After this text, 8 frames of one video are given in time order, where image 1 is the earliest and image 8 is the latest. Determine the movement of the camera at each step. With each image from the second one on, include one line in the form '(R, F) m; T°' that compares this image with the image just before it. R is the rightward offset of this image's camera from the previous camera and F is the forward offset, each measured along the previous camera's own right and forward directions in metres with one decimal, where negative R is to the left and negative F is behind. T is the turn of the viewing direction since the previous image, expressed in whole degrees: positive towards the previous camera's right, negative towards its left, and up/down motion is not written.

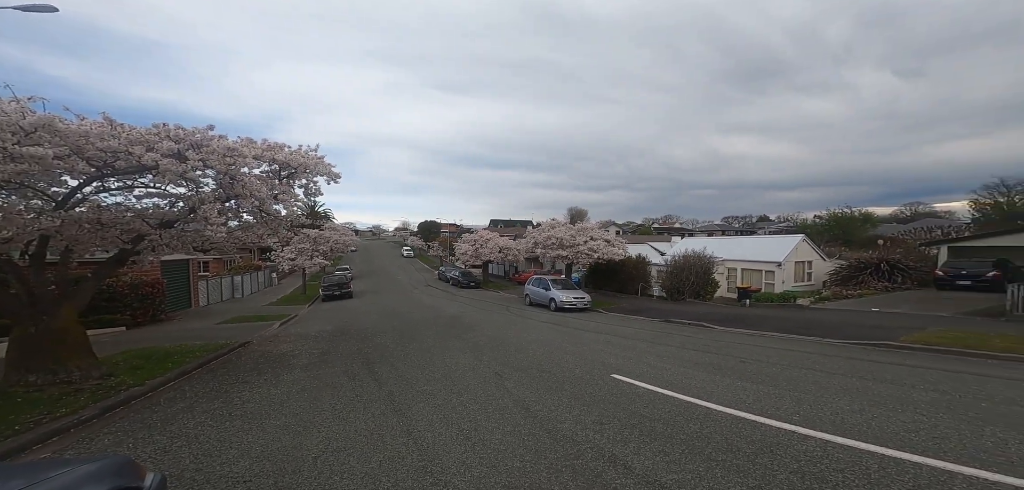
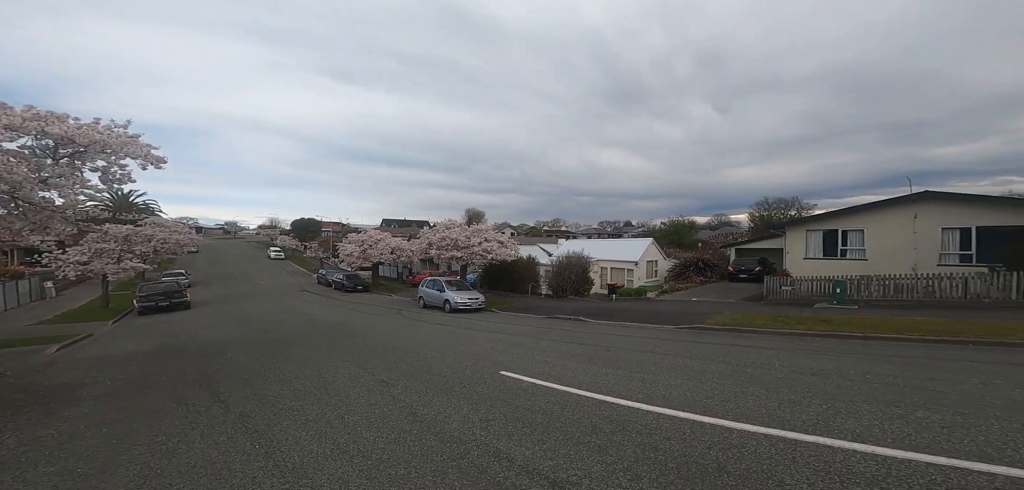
(+0.1, 0.0) m; +18°
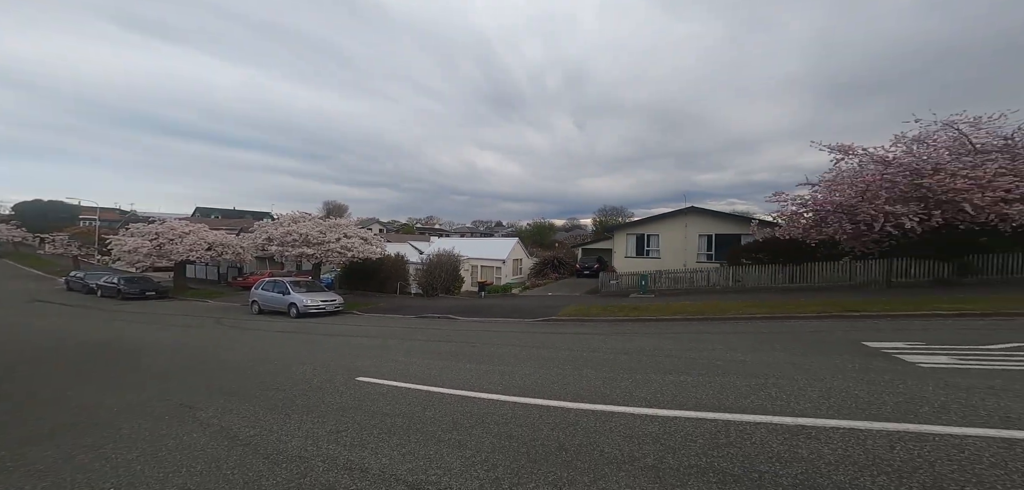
(-0.9, +0.4) m; +22°
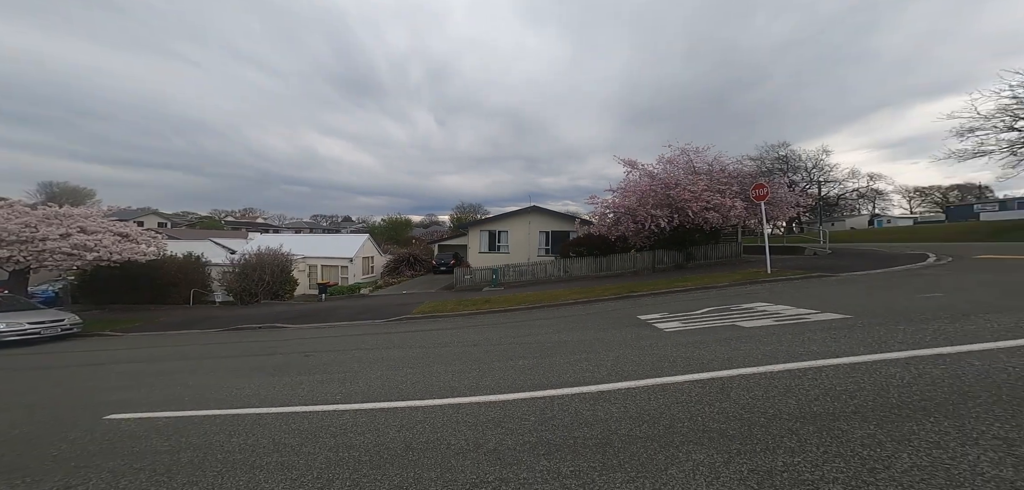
(+0.5, +0.1) m; +24°
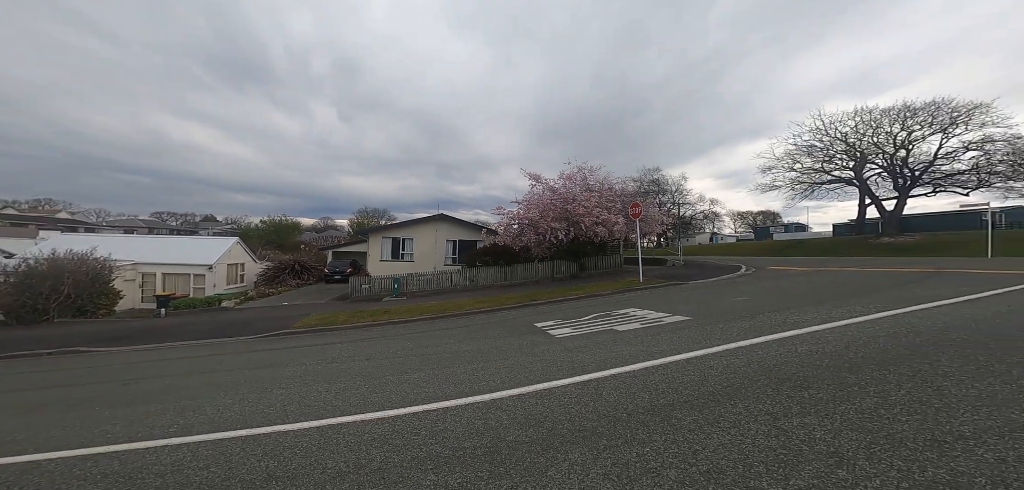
(+0.2, -0.1) m; +15°
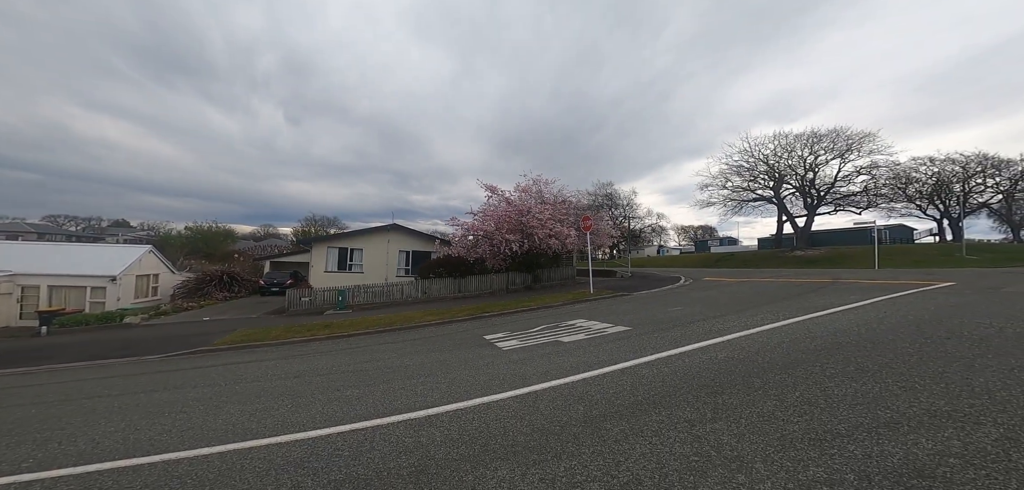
(+0.2, 0.0) m; +7°
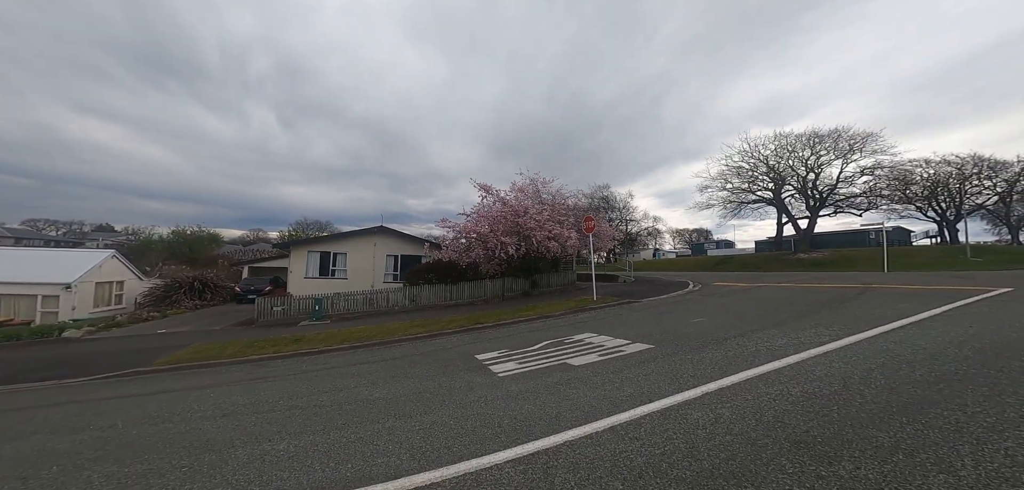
(0.0, +1.4) m; +1°
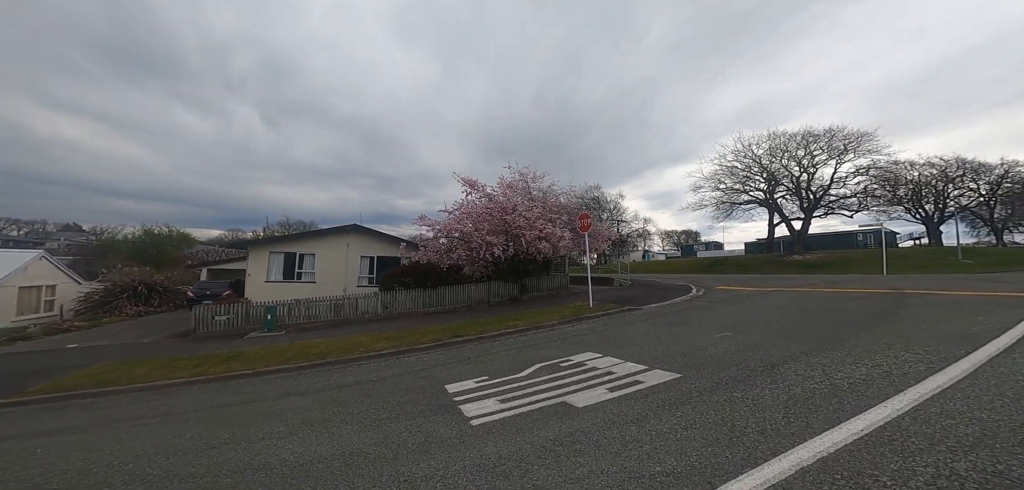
(+0.1, +1.7) m; +2°
